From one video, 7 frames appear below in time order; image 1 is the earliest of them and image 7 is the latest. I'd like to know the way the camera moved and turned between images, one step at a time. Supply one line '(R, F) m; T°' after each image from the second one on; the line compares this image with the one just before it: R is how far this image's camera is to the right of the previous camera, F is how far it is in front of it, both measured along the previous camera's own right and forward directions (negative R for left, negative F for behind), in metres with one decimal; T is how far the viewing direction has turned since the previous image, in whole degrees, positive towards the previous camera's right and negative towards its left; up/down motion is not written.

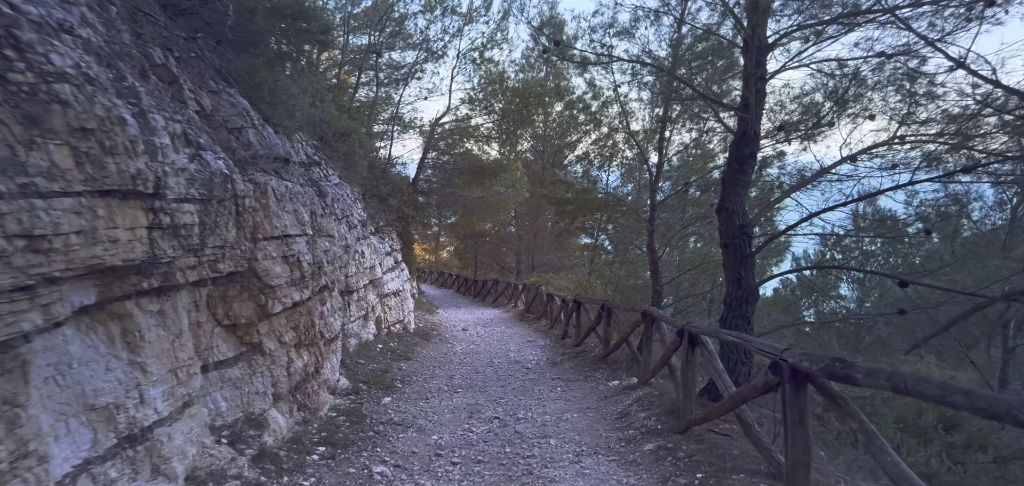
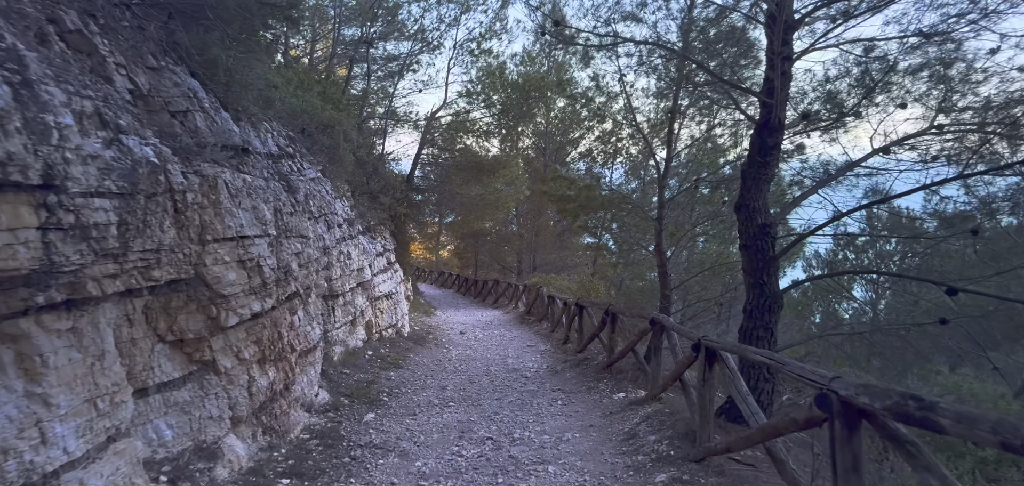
(+0.1, +0.7) m; 0°
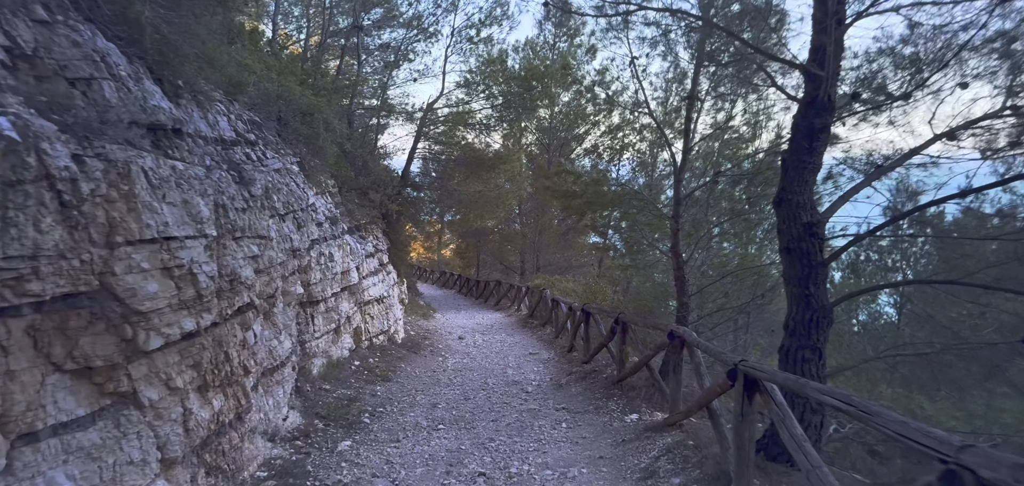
(+0.1, +0.9) m; 0°
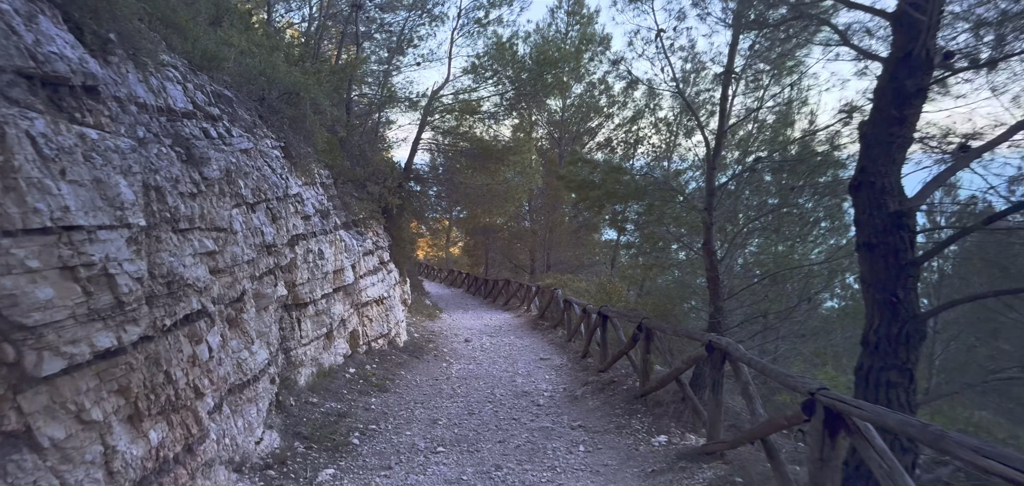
(0.0, +0.9) m; -1°
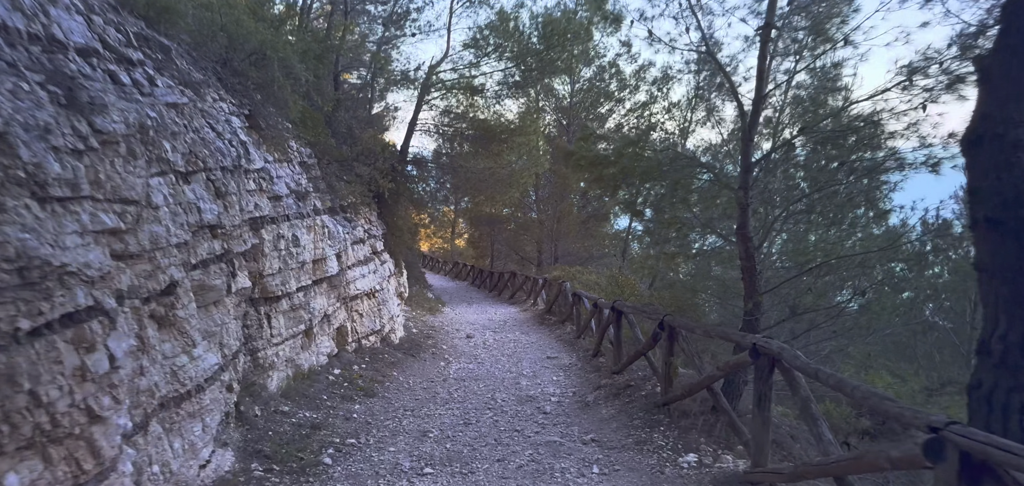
(+0.1, +1.0) m; -1°
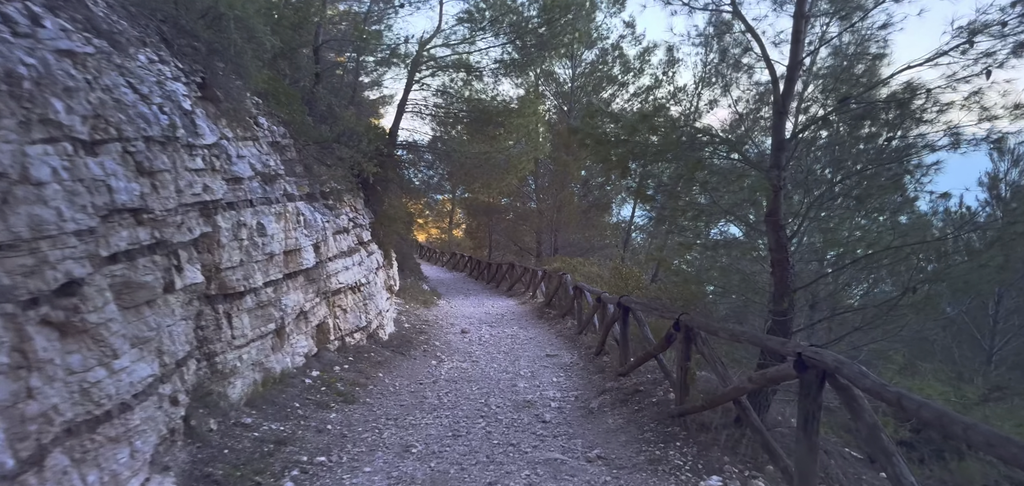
(0.0, +0.8) m; 0°
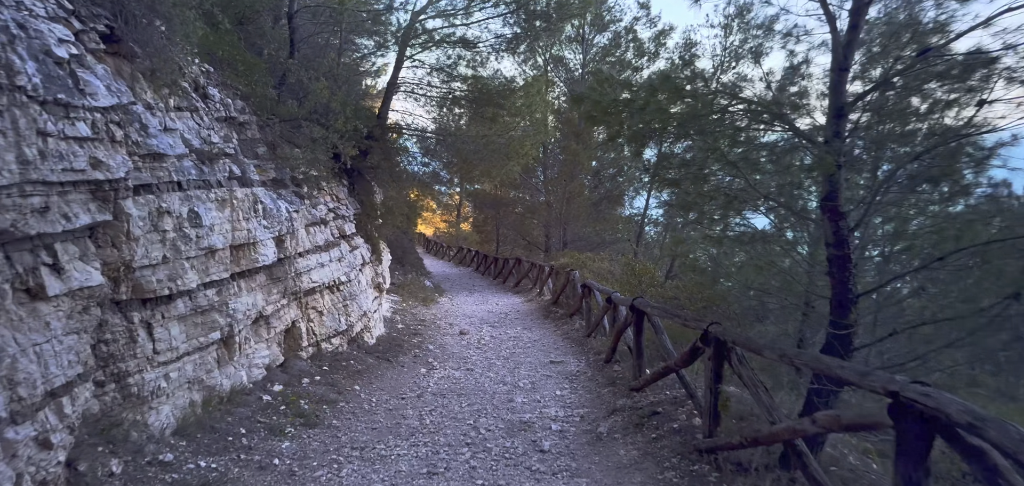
(+0.2, +1.1) m; -1°
